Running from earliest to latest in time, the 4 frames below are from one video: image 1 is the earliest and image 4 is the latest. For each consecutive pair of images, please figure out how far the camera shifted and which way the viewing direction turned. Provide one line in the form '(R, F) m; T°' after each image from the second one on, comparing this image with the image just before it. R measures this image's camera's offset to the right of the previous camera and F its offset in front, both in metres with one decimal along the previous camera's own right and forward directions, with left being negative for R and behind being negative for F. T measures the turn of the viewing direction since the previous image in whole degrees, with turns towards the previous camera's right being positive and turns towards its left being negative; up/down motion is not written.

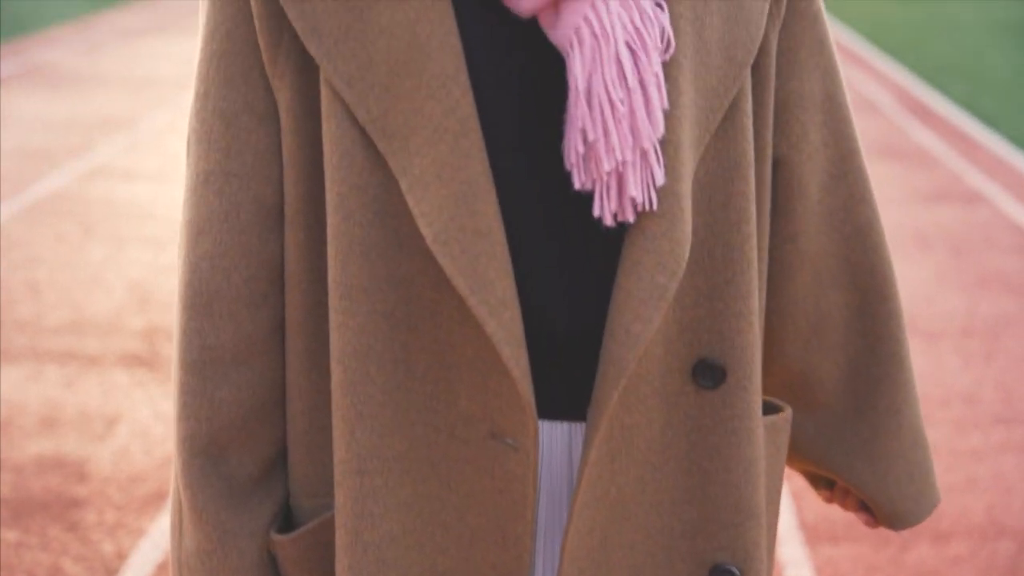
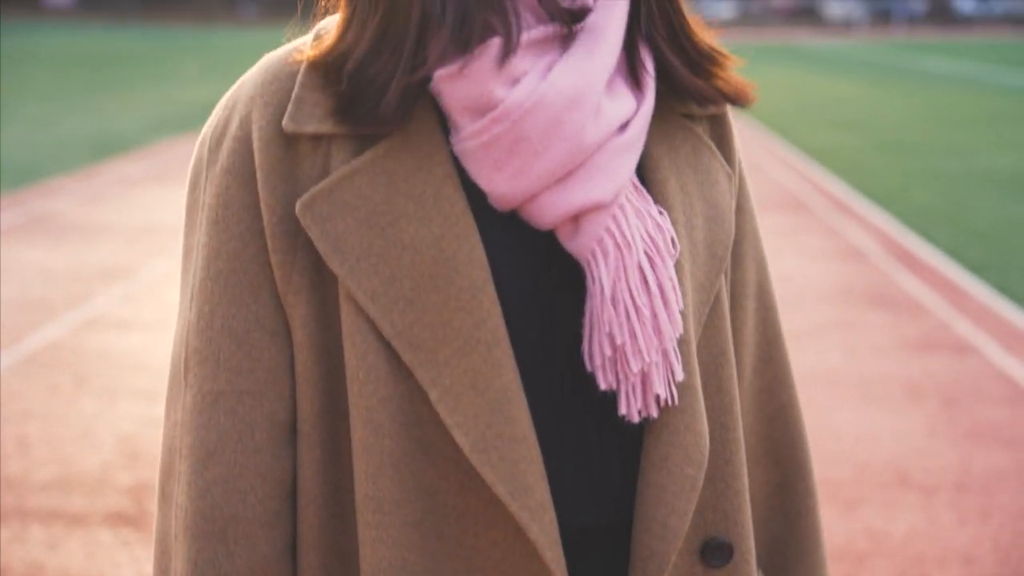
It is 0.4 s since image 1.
(0.0, 0.0) m; +1°
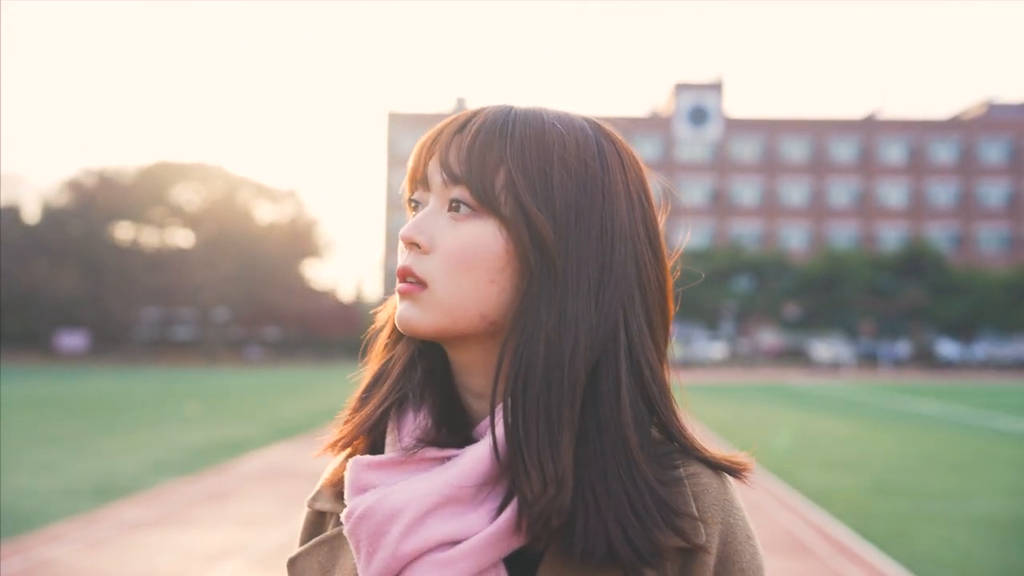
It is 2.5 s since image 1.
(0.0, -0.2) m; 0°
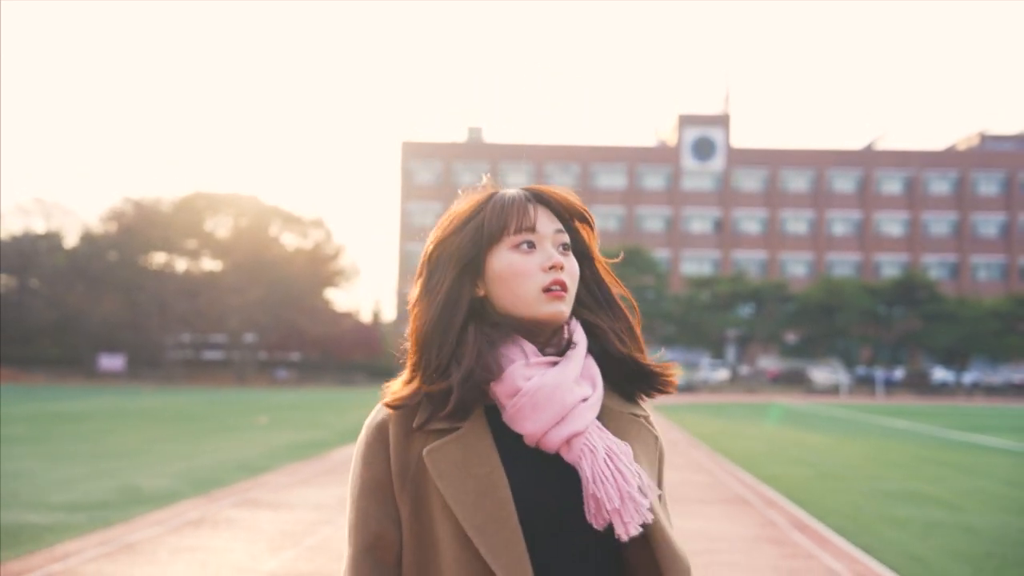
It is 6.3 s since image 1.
(-0.3, -3.7) m; -1°
